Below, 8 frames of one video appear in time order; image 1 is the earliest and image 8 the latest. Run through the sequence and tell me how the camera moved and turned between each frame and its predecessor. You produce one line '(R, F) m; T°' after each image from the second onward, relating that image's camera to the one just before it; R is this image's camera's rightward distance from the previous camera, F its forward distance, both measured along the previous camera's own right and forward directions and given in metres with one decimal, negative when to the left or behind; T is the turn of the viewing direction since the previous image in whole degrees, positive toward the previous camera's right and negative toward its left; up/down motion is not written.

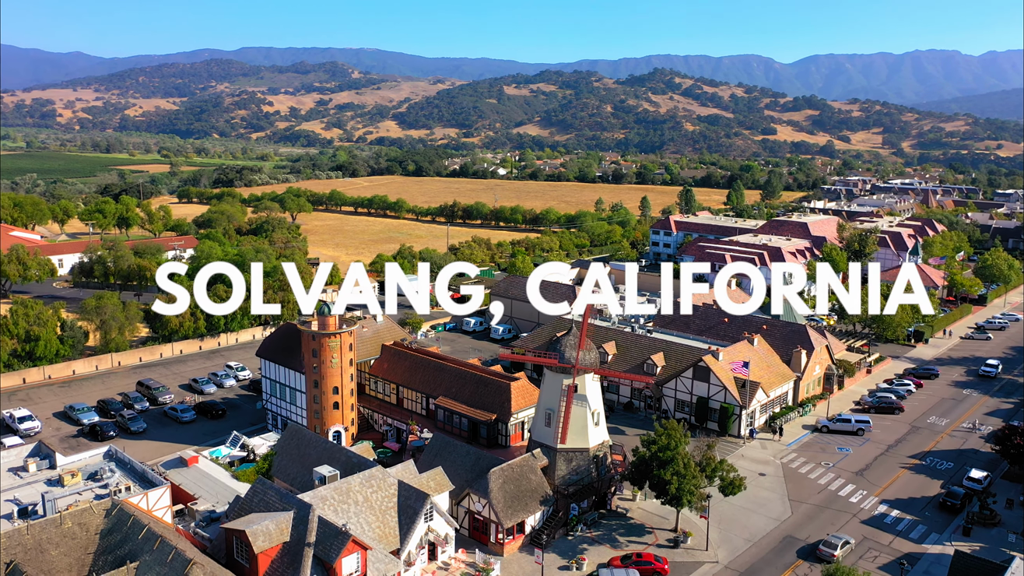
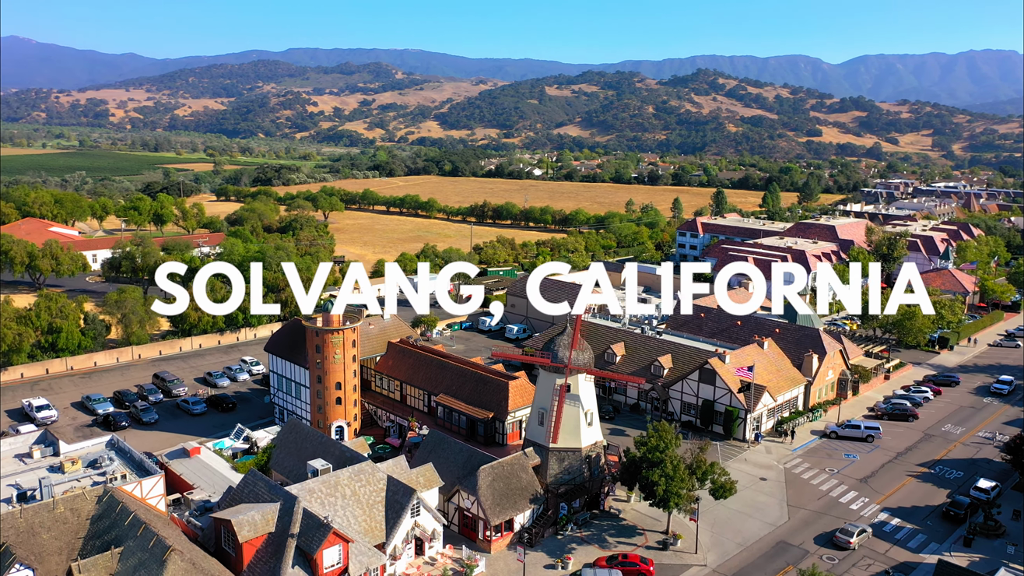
(+1.8, -0.1) m; -3°
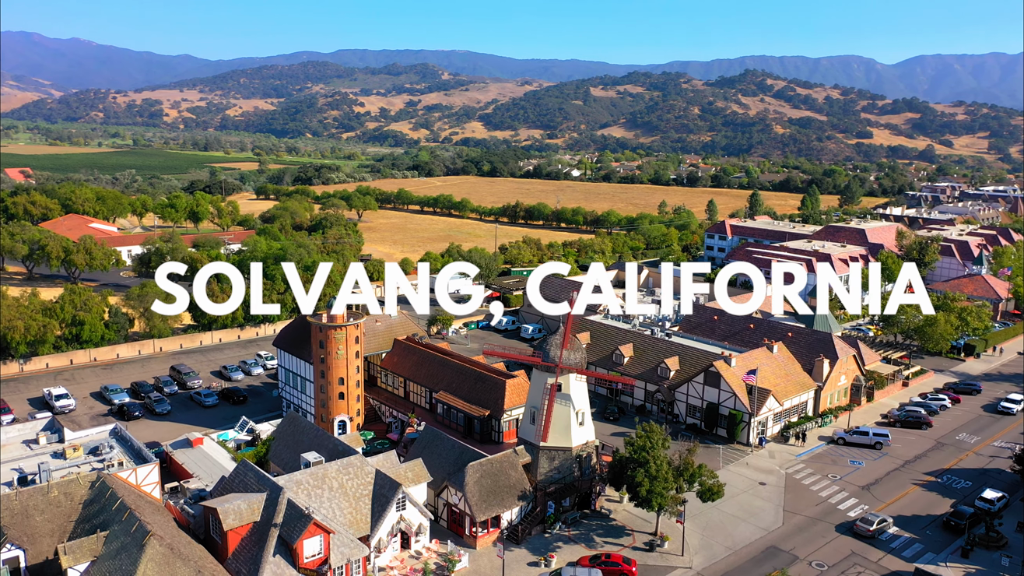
(+2.0, -0.1) m; -3°
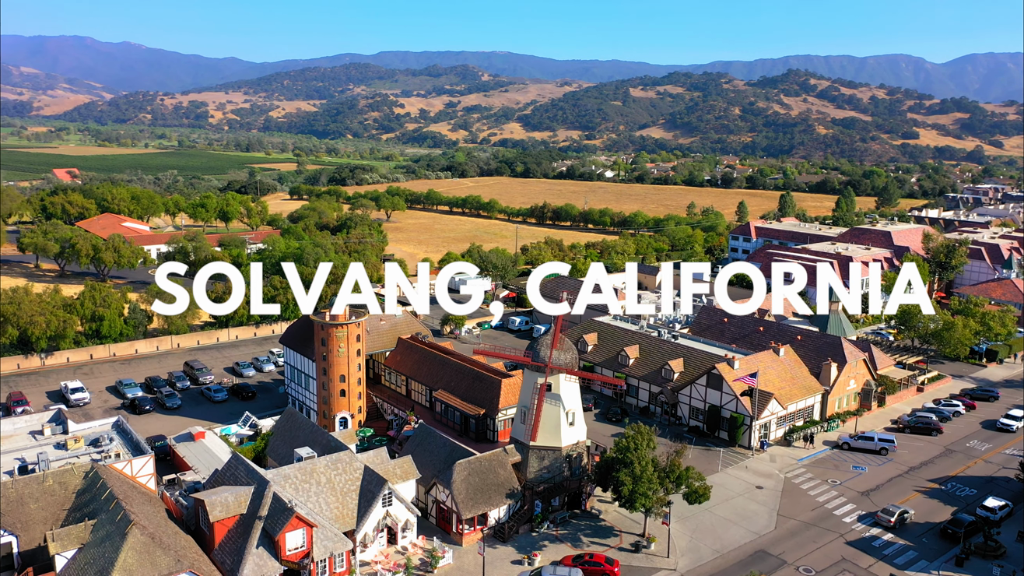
(+1.9, -0.2) m; -2°
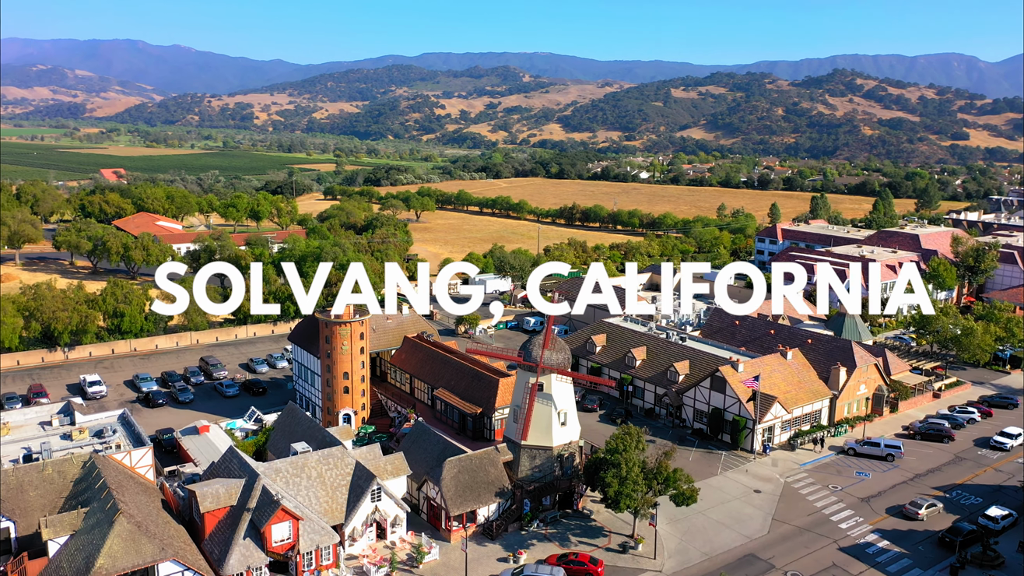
(+1.9, -0.2) m; -2°
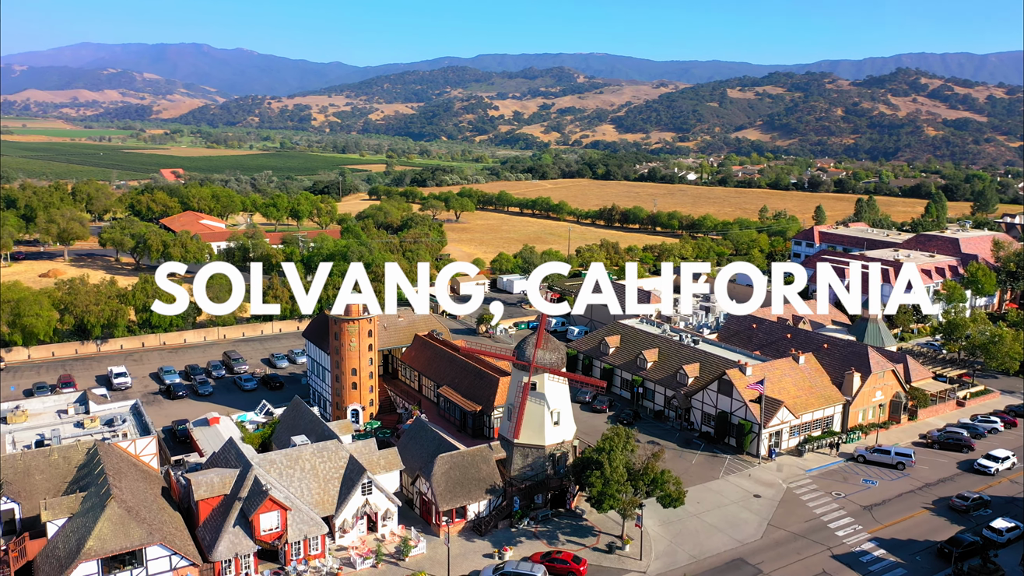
(+2.3, -0.3) m; -3°
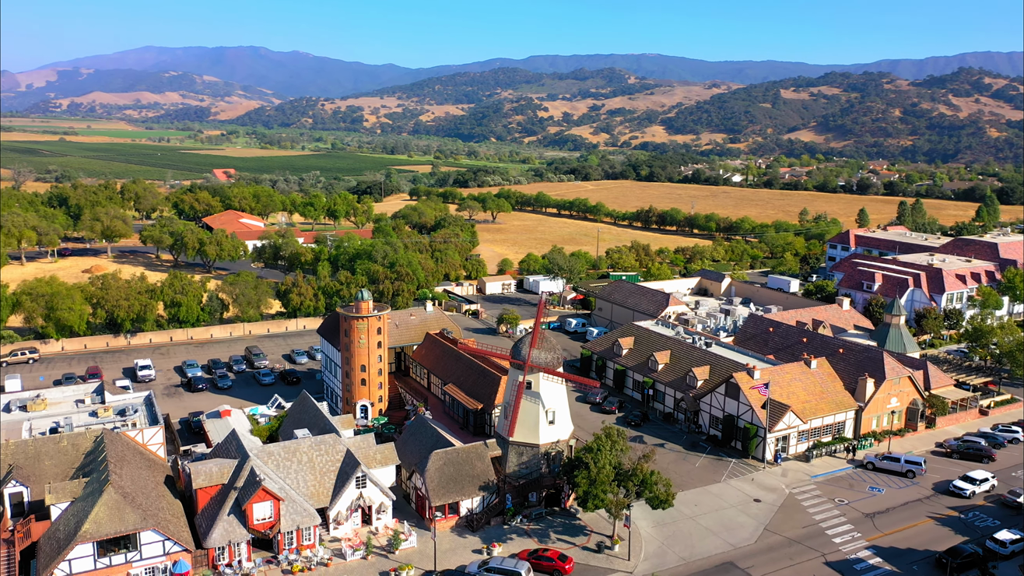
(+2.1, -0.3) m; -3°
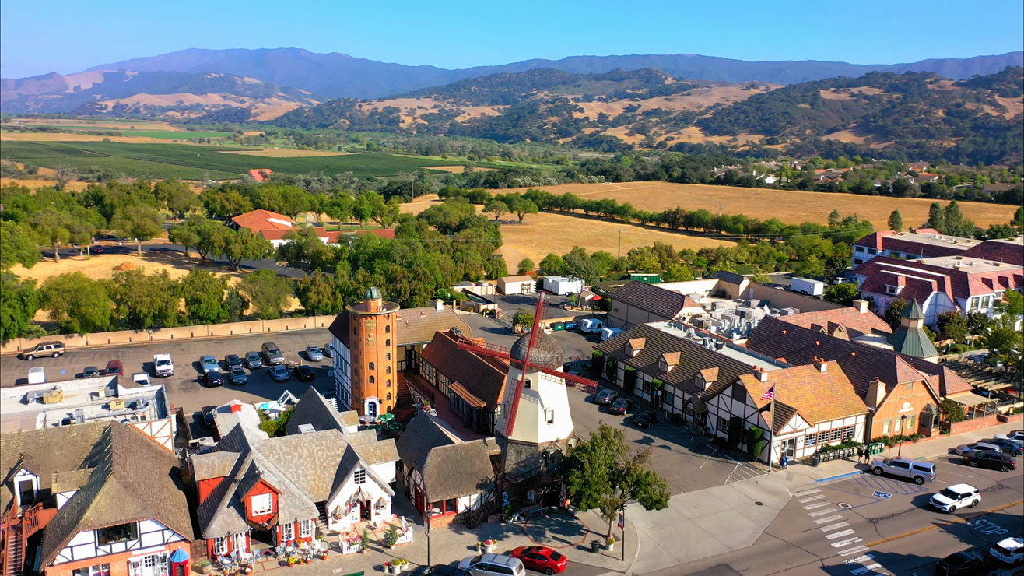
(+1.4, -0.2) m; -2°
